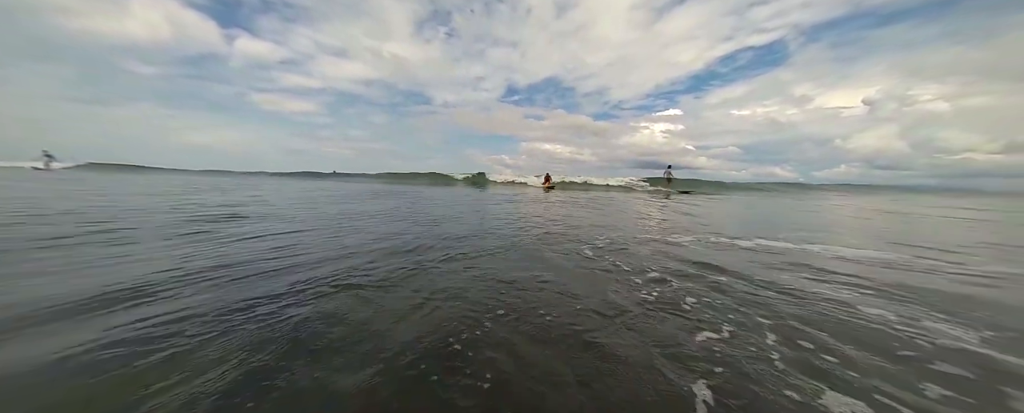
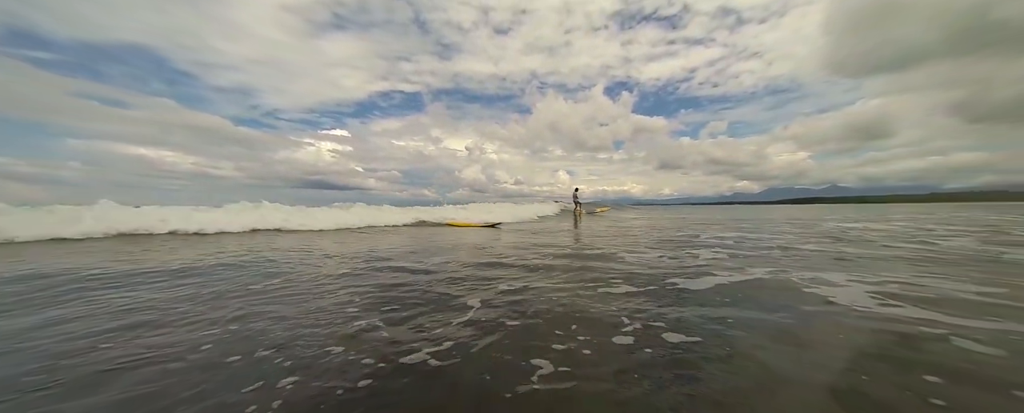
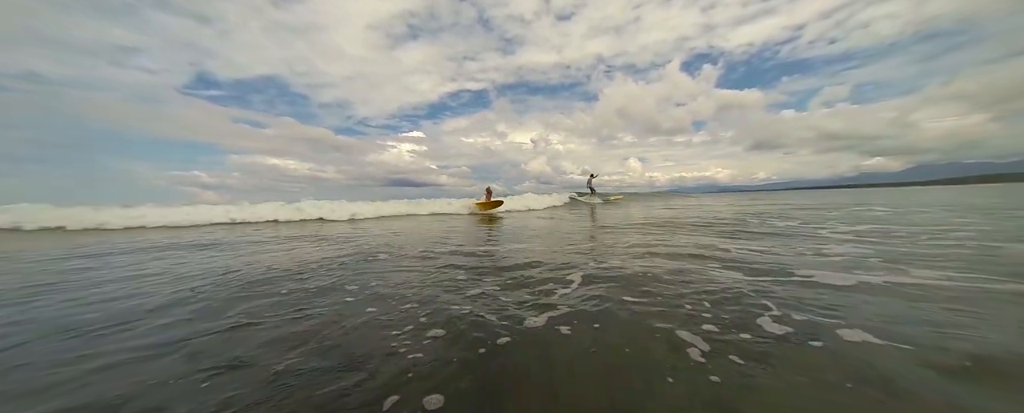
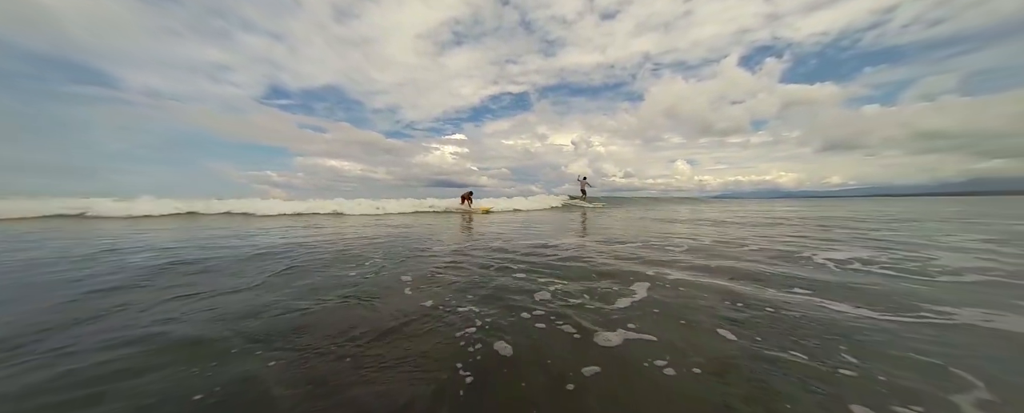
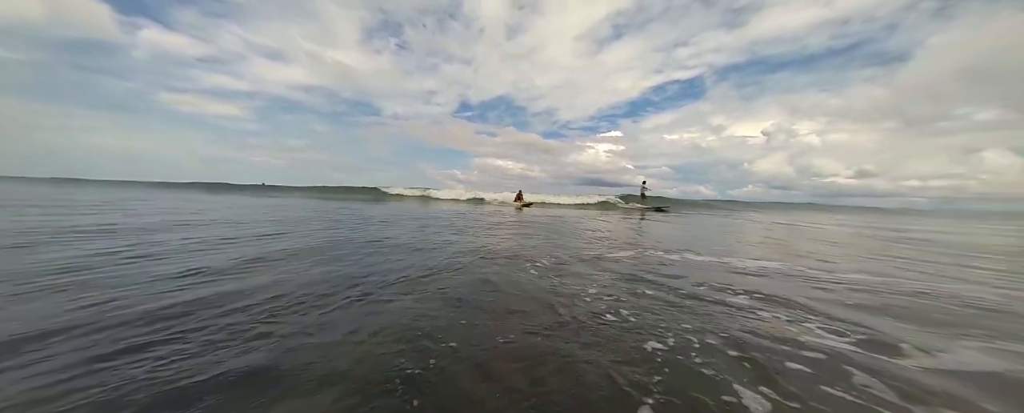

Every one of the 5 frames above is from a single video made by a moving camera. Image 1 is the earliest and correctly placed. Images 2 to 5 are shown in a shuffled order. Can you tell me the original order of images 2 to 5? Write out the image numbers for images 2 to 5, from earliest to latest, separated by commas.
5, 4, 3, 2
